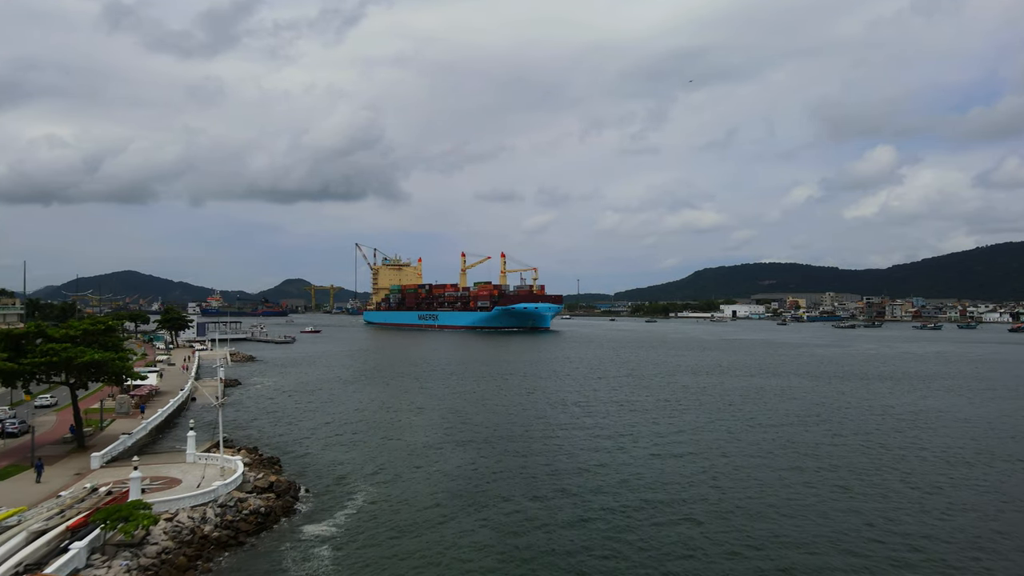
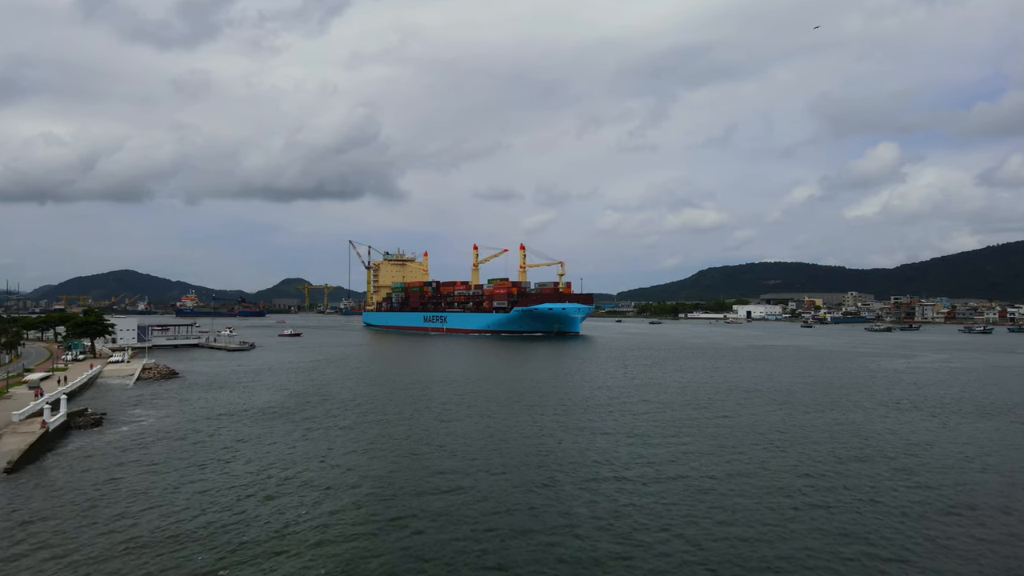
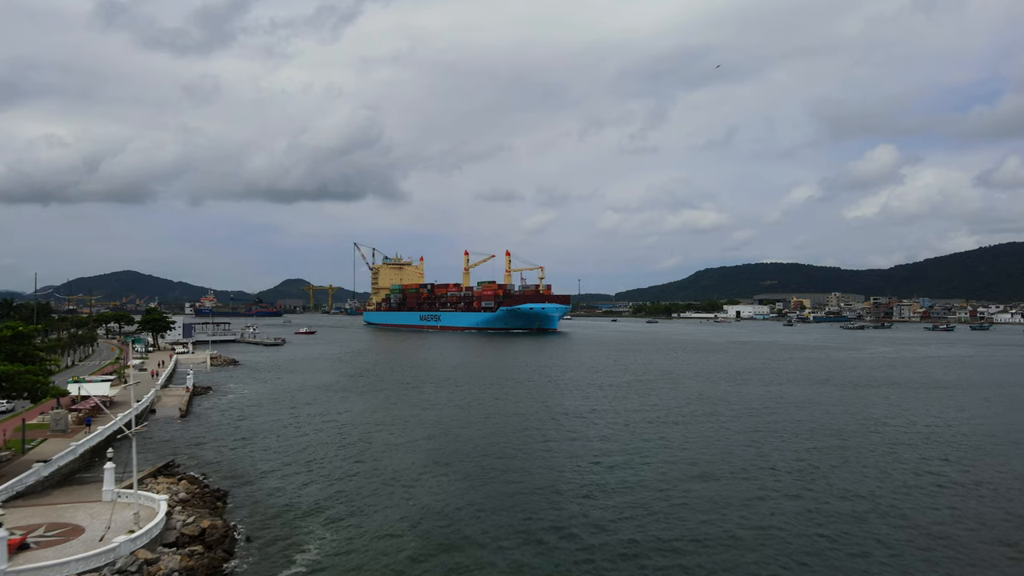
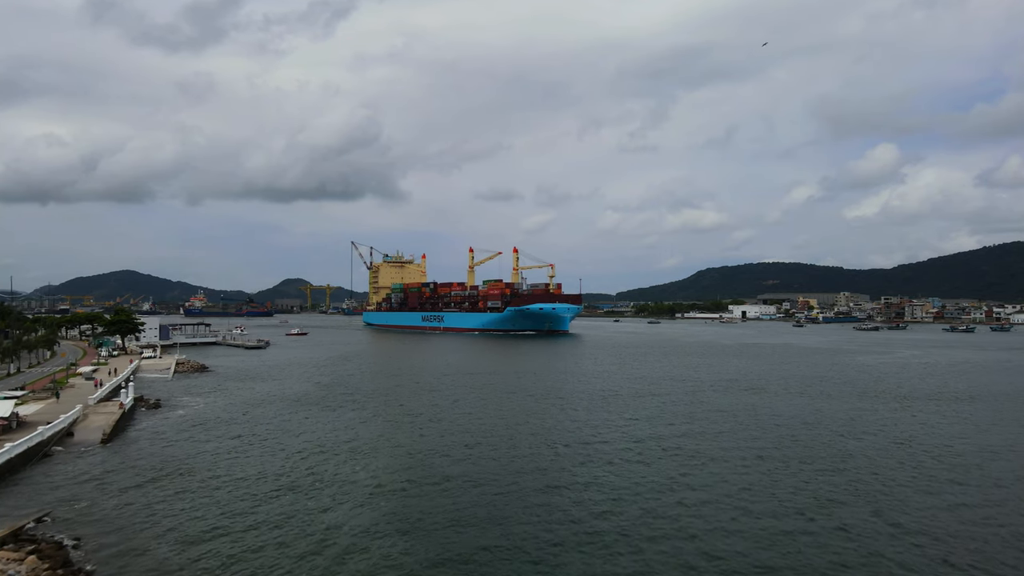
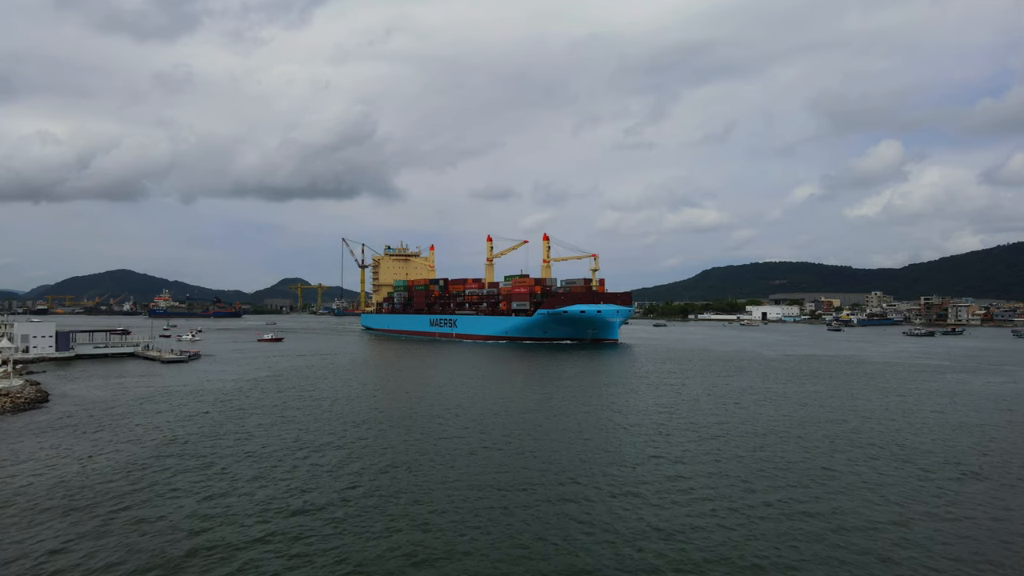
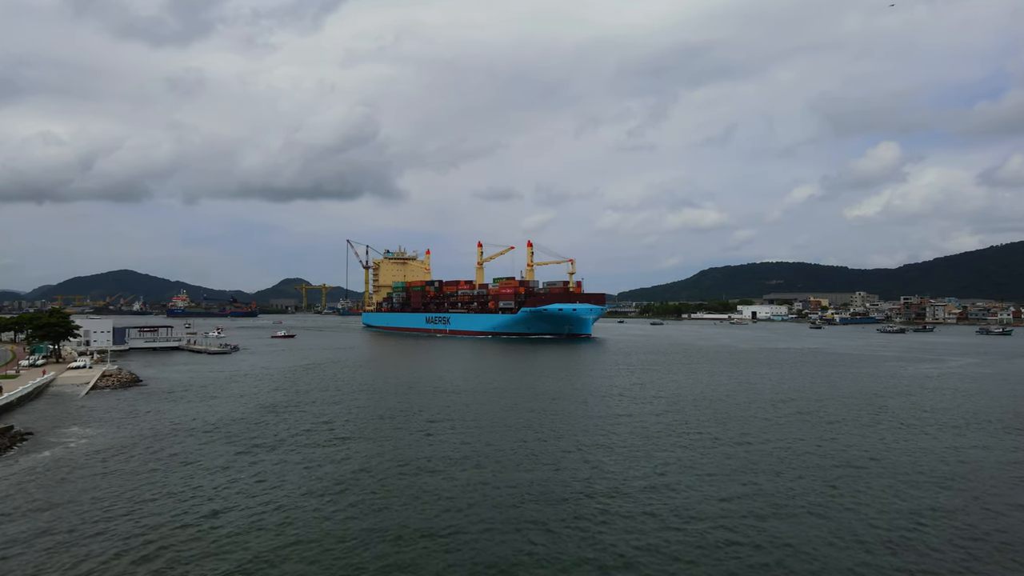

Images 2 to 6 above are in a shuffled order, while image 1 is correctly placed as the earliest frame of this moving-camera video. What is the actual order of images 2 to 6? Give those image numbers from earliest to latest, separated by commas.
3, 4, 2, 6, 5
